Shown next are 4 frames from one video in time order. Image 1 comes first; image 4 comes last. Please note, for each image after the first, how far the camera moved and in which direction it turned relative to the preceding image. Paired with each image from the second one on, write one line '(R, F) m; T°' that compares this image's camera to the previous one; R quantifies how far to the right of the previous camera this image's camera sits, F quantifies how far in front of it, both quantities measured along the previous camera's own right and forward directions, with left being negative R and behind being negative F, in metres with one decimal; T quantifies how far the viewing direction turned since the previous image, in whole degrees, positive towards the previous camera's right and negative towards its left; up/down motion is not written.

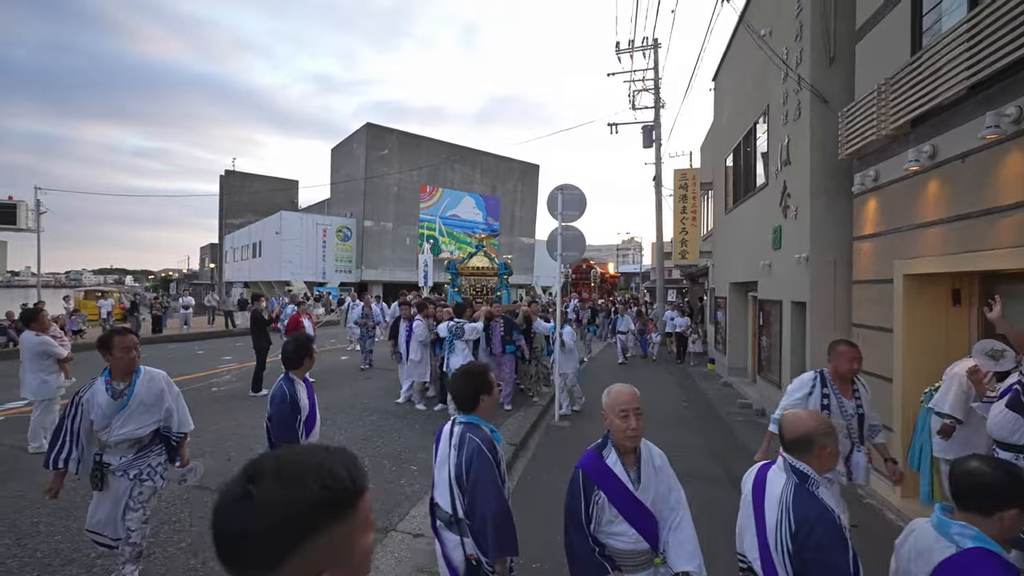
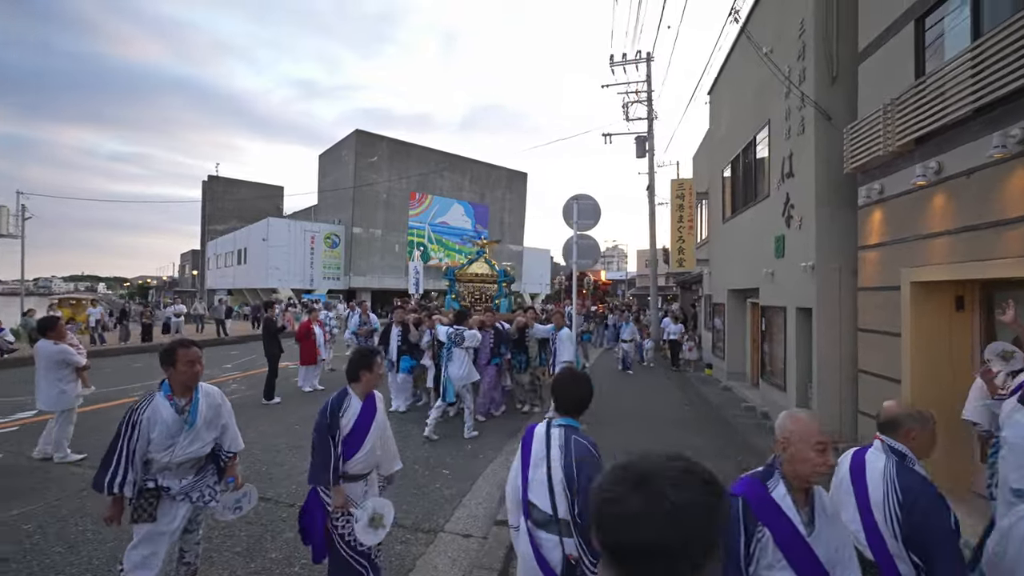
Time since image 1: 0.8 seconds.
(-0.6, -0.2) m; +3°
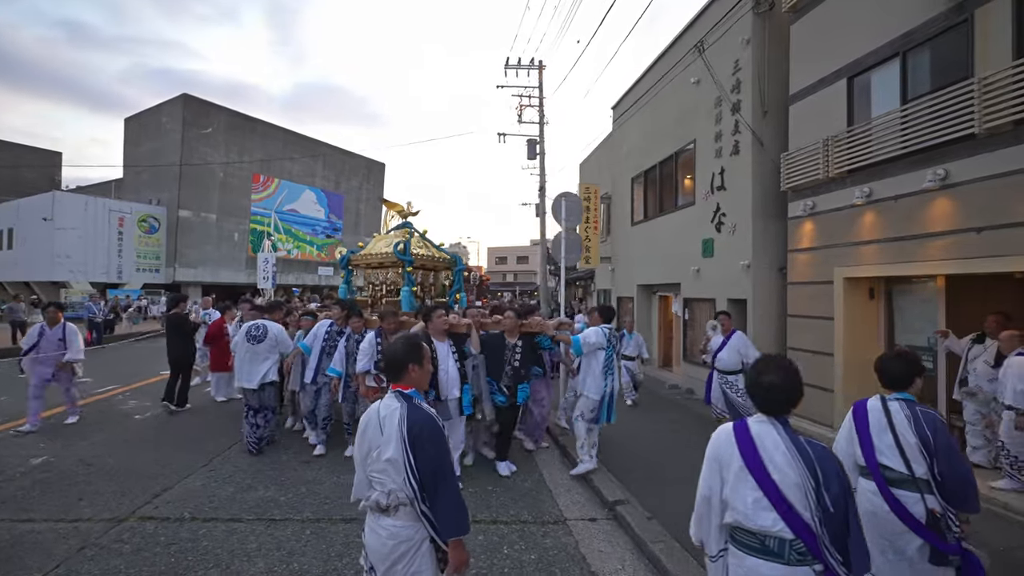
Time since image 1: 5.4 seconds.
(-2.8, +0.4) m; +22°
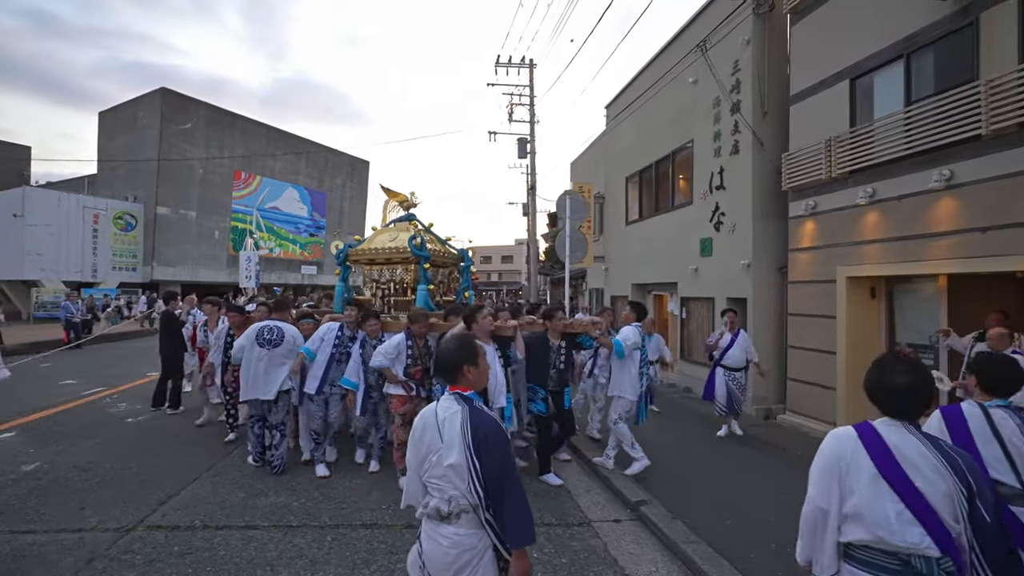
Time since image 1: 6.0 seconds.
(-0.4, +0.1) m; +2°
